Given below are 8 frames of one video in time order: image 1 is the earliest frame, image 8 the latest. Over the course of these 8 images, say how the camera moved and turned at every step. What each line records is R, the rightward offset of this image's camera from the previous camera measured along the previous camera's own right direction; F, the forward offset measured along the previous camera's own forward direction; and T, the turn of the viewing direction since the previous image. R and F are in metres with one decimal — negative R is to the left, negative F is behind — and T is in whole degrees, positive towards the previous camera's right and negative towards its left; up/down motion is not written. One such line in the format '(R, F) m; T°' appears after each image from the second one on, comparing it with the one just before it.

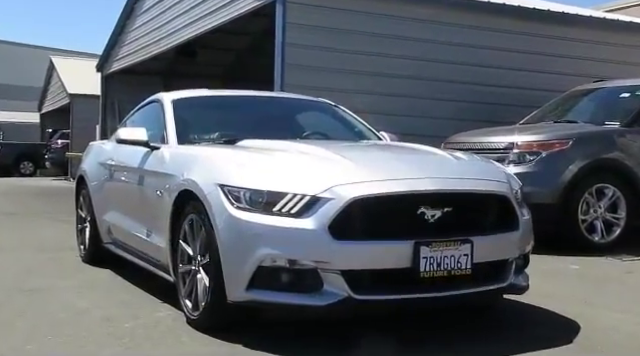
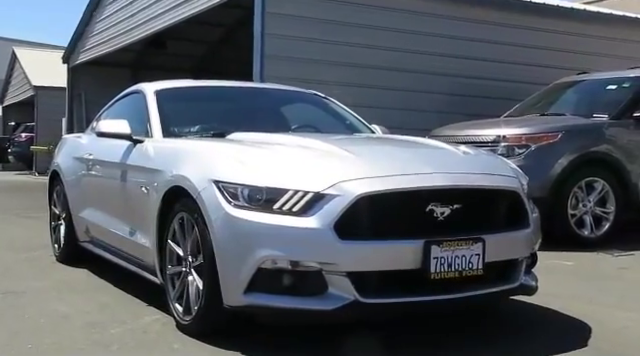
(-0.2, +0.3) m; +3°
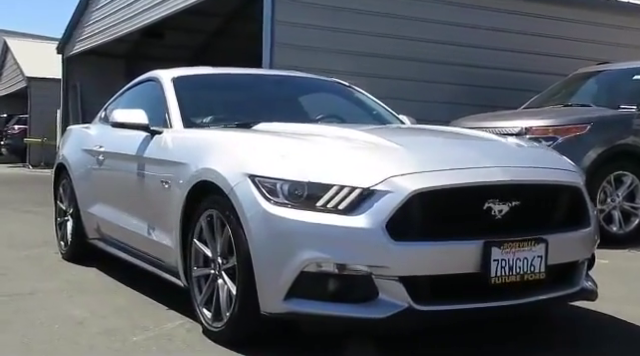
(-0.2, +0.3) m; +1°
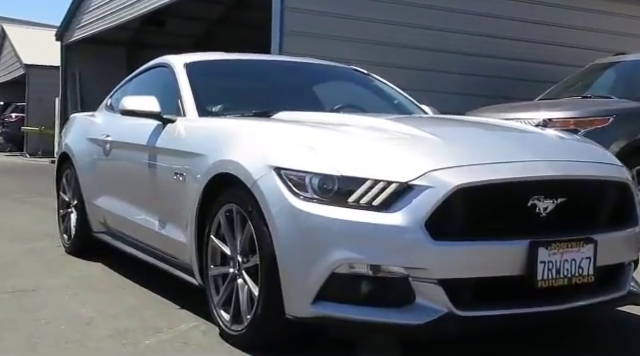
(-0.1, +0.3) m; 0°
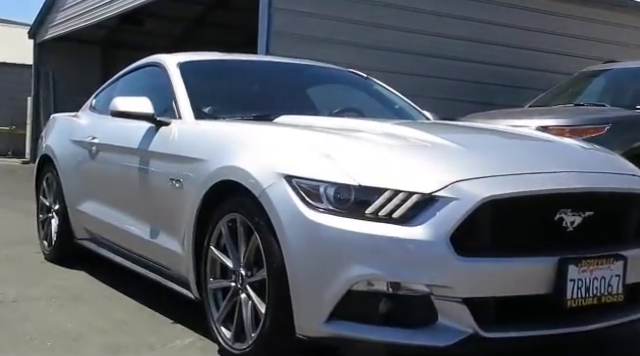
(-0.2, +0.2) m; +2°
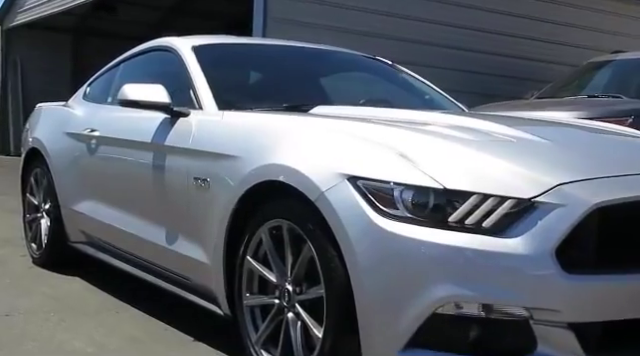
(-0.3, +0.5) m; +3°
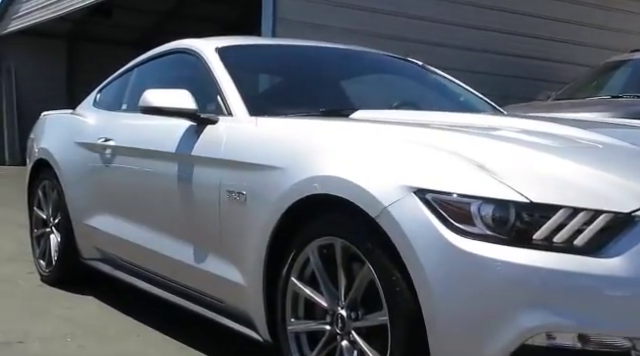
(-0.2, +0.3) m; +1°
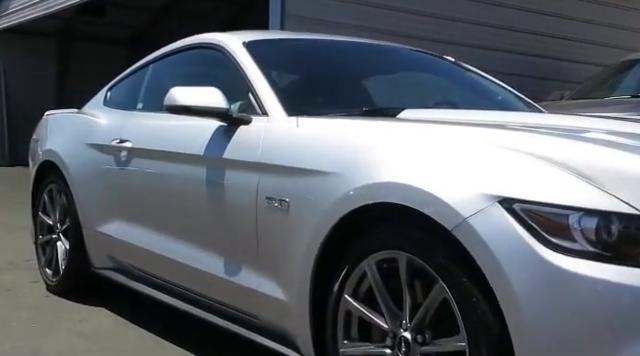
(-0.2, +0.3) m; +1°
